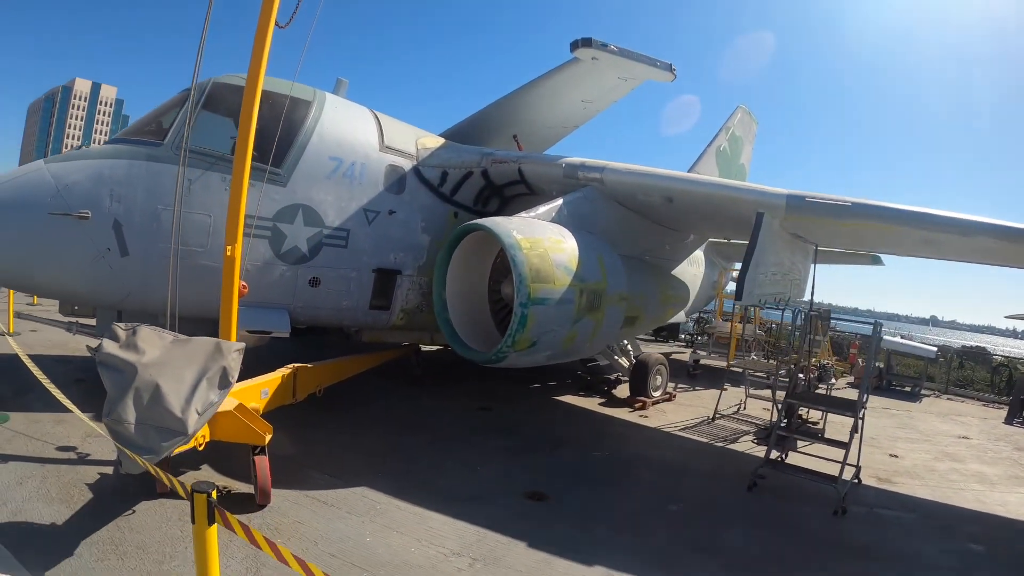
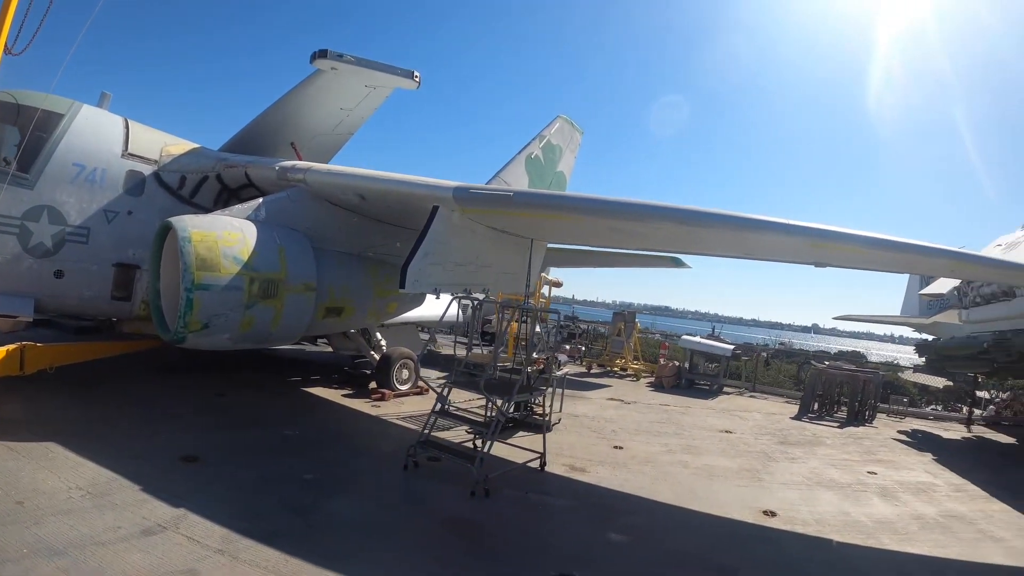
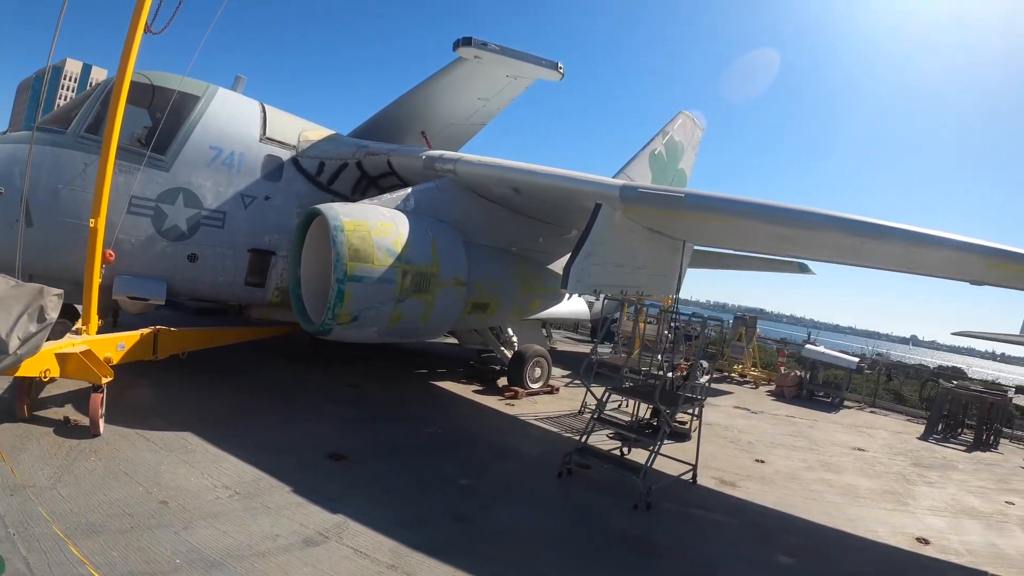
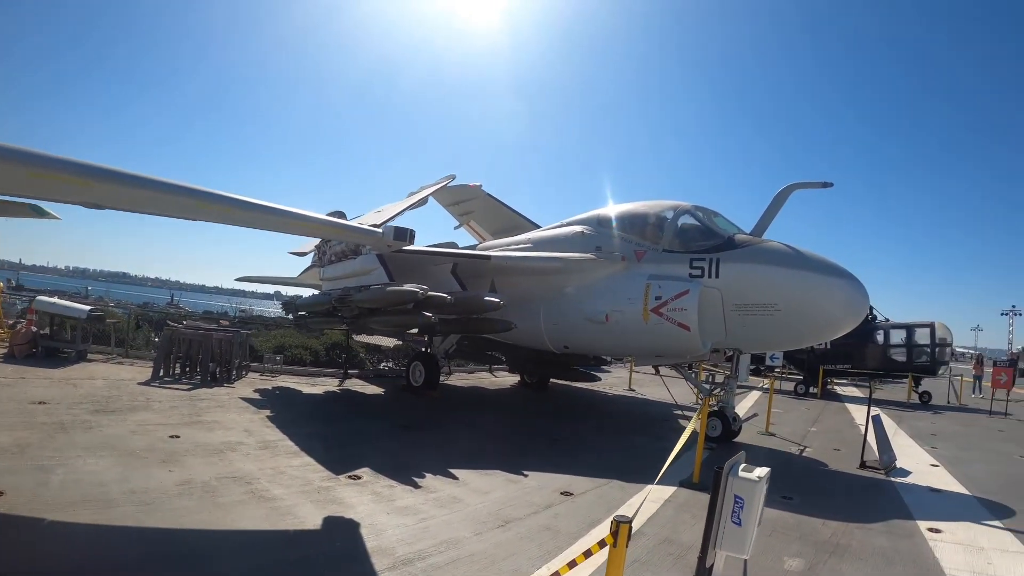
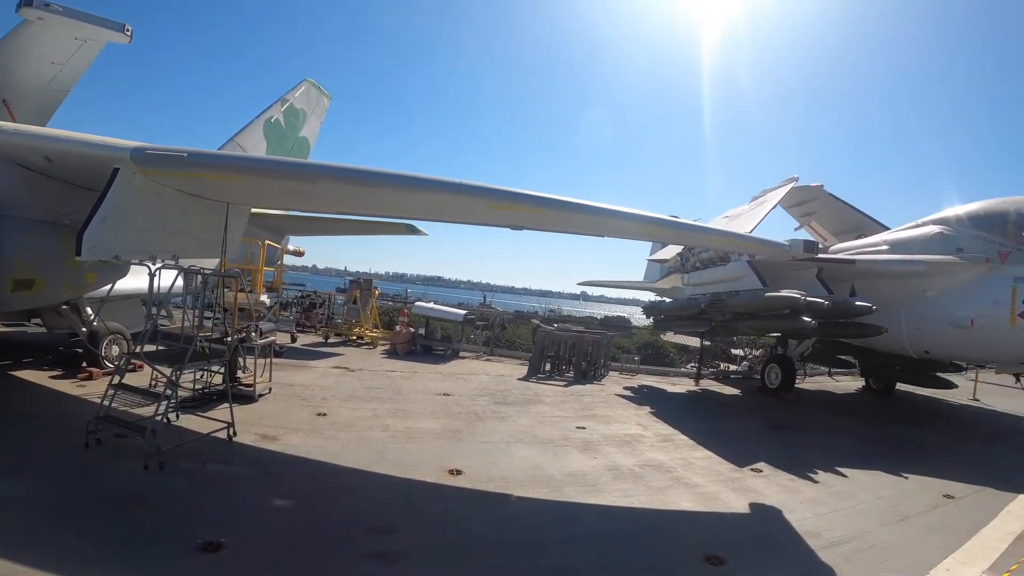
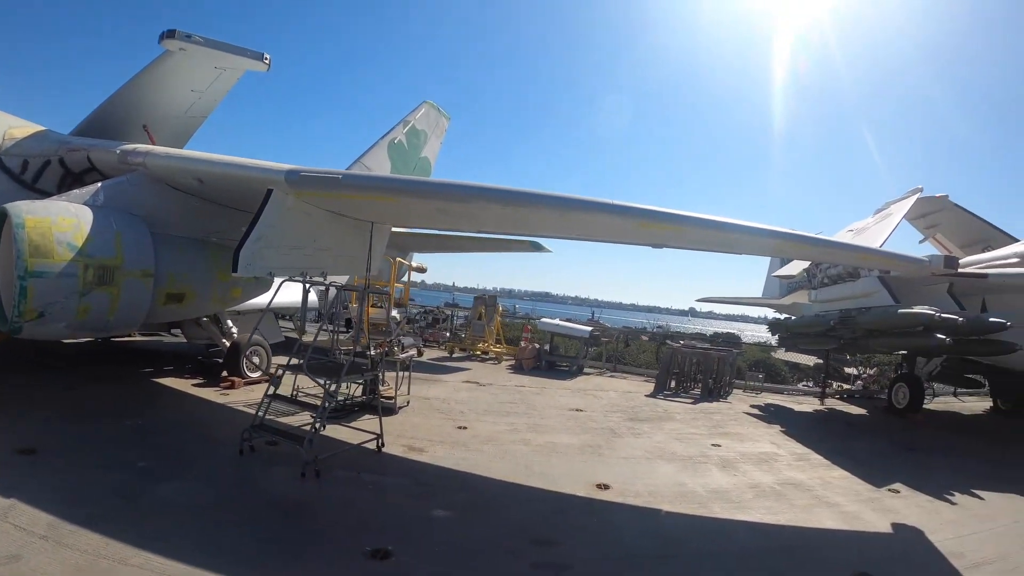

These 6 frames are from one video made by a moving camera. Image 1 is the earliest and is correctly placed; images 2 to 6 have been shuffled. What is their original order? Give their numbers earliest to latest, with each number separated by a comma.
3, 2, 6, 5, 4
